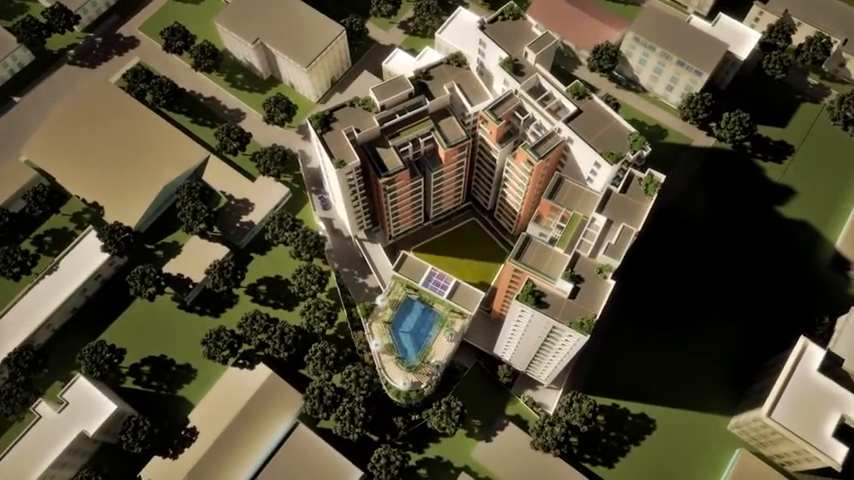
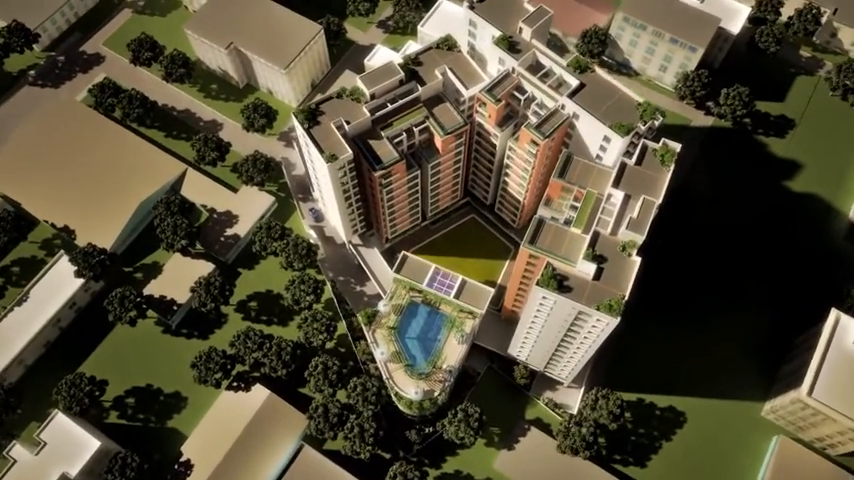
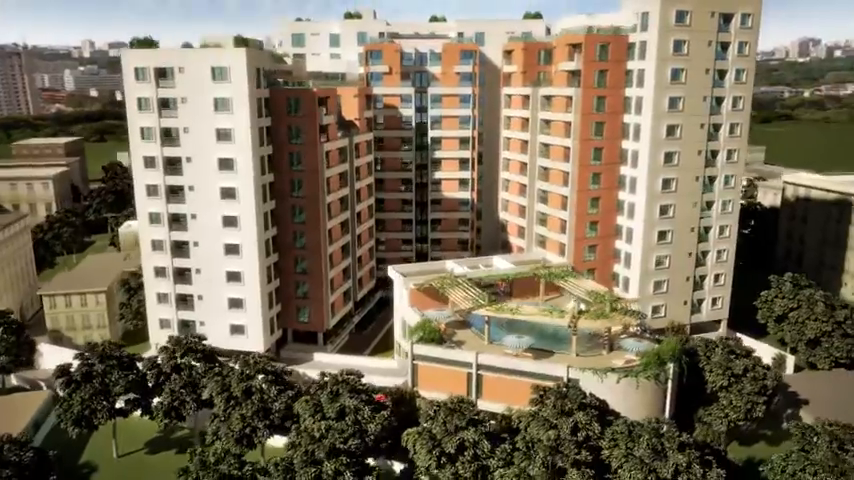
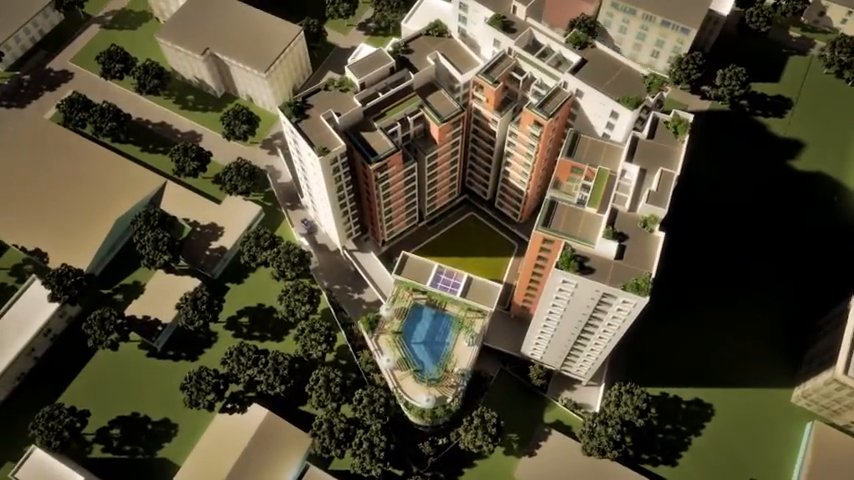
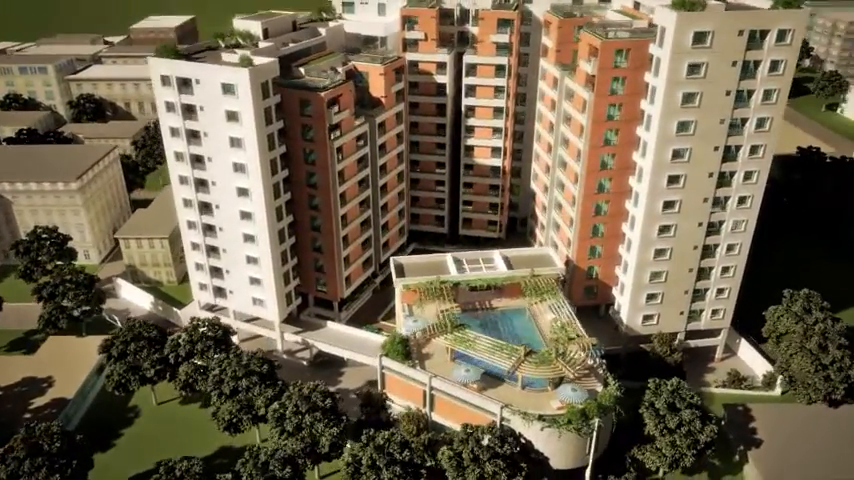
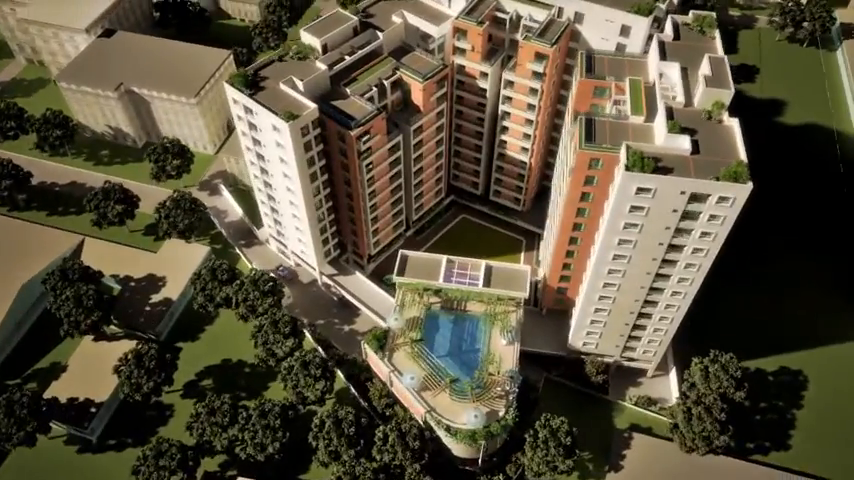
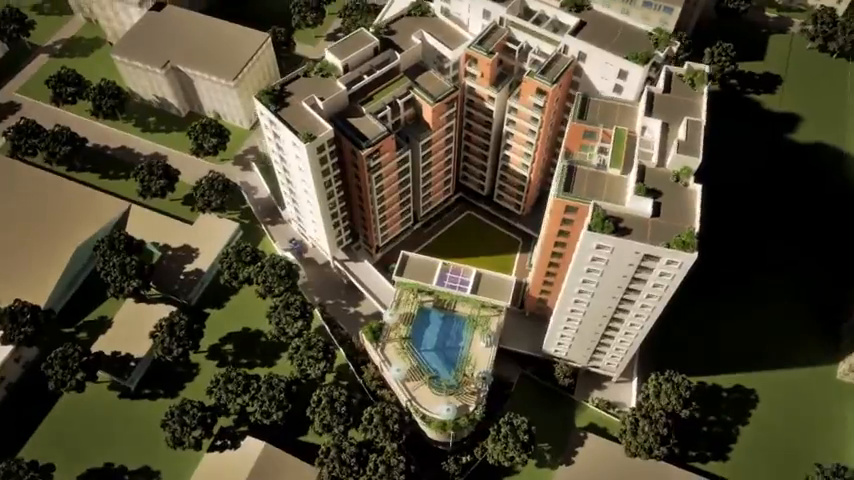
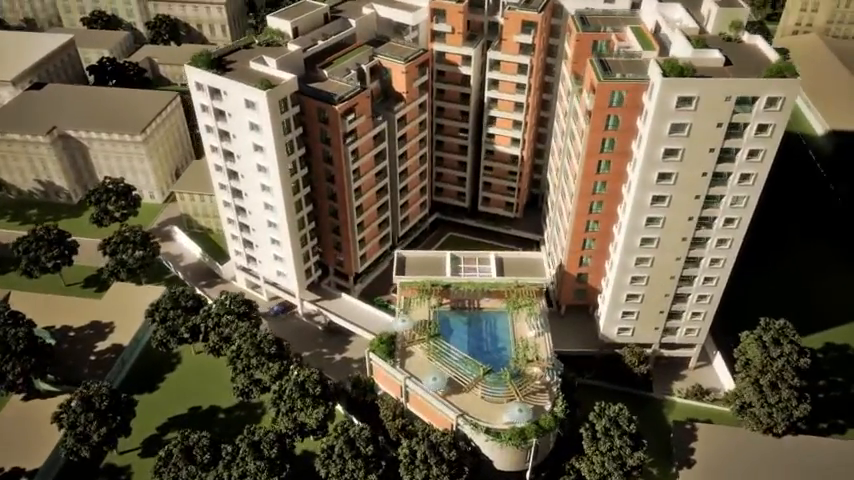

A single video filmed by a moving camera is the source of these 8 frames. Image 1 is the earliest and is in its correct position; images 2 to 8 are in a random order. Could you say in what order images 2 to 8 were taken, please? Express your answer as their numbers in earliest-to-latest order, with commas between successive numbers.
2, 4, 7, 6, 8, 5, 3
